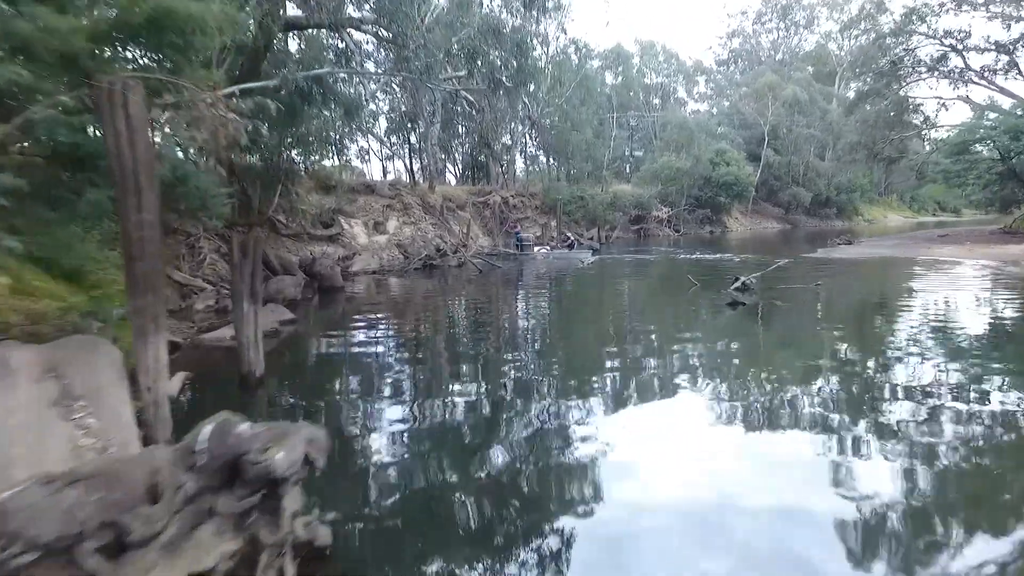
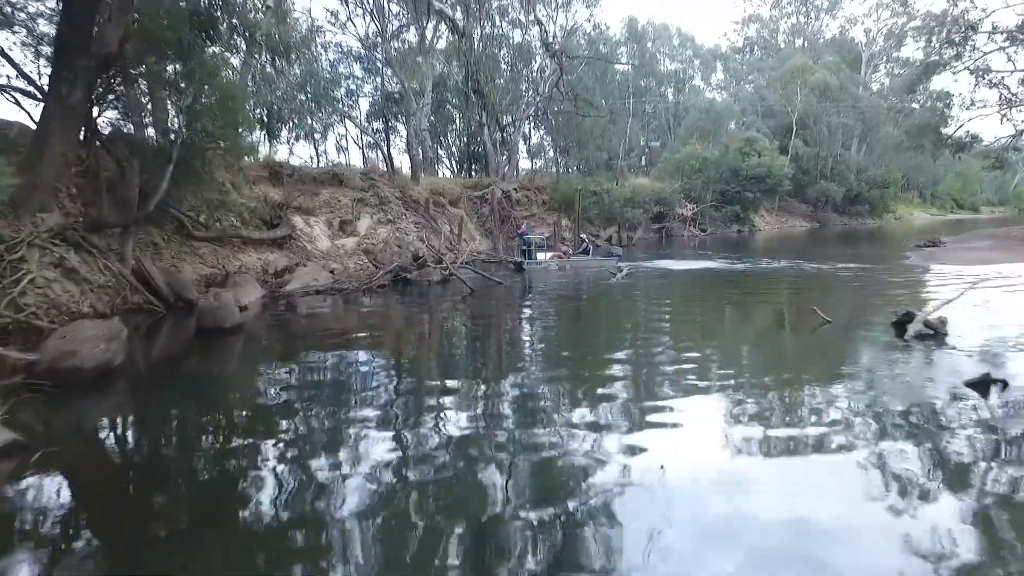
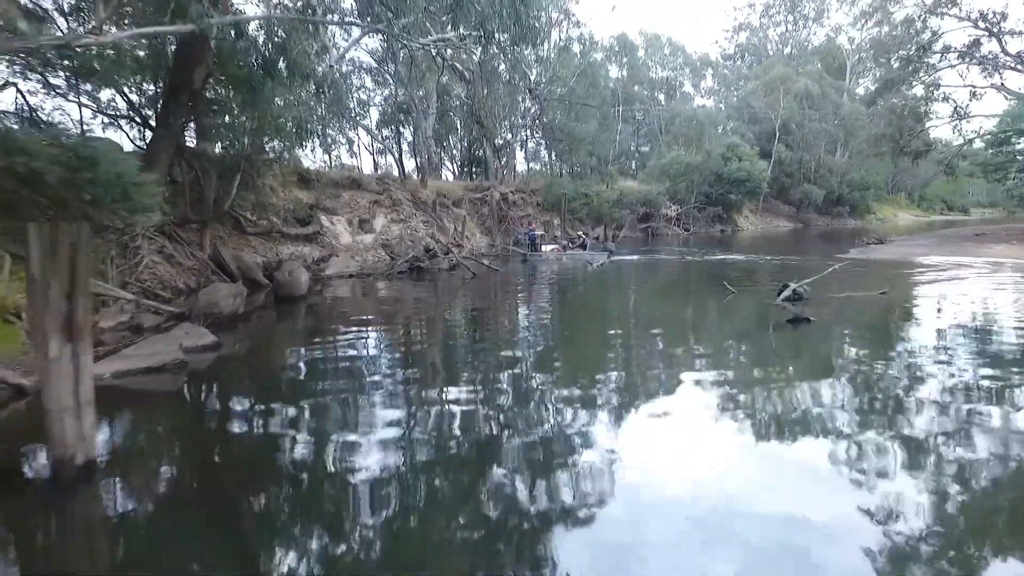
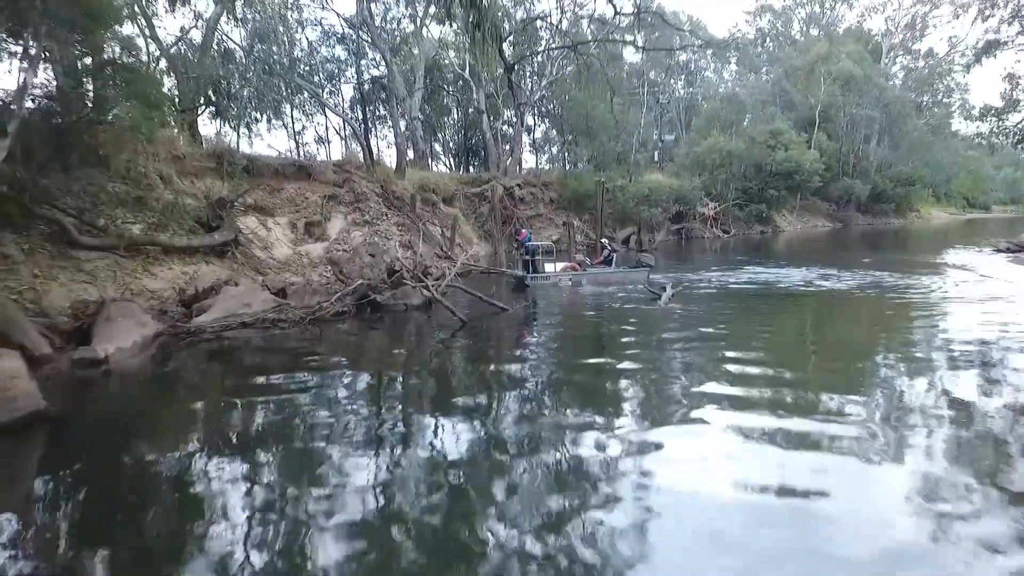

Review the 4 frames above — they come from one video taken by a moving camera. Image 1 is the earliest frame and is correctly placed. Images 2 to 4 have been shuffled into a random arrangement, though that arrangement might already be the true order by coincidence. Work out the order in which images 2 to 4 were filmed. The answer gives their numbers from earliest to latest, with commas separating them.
3, 2, 4
